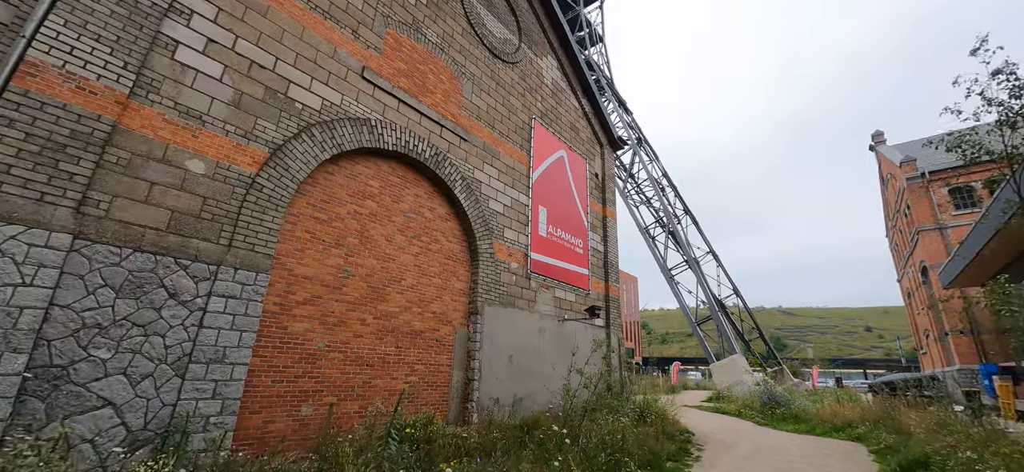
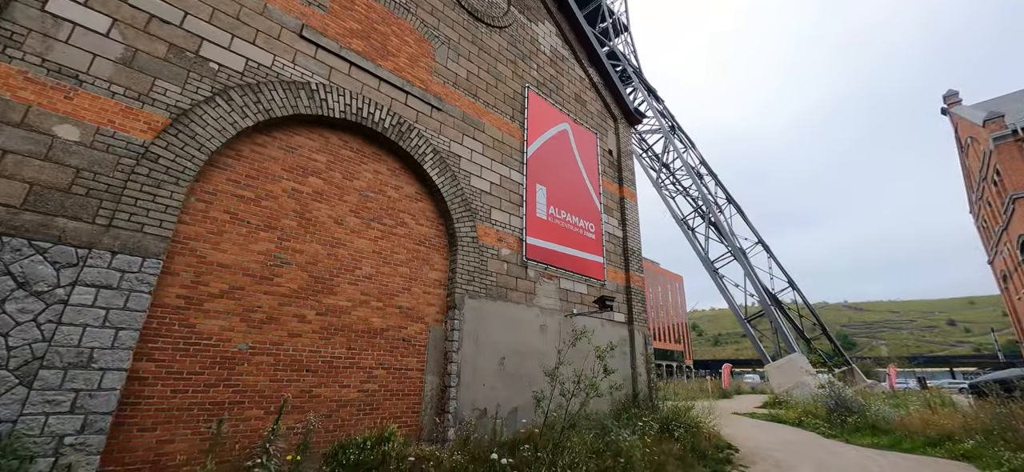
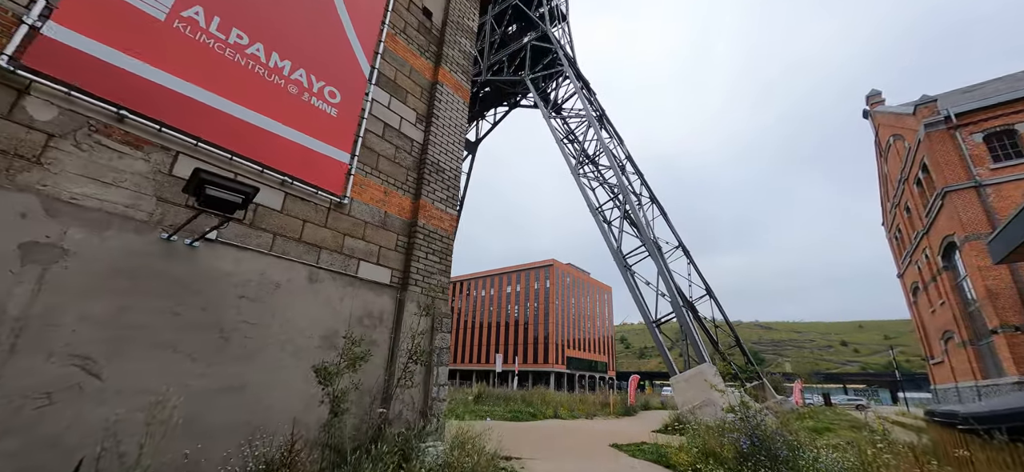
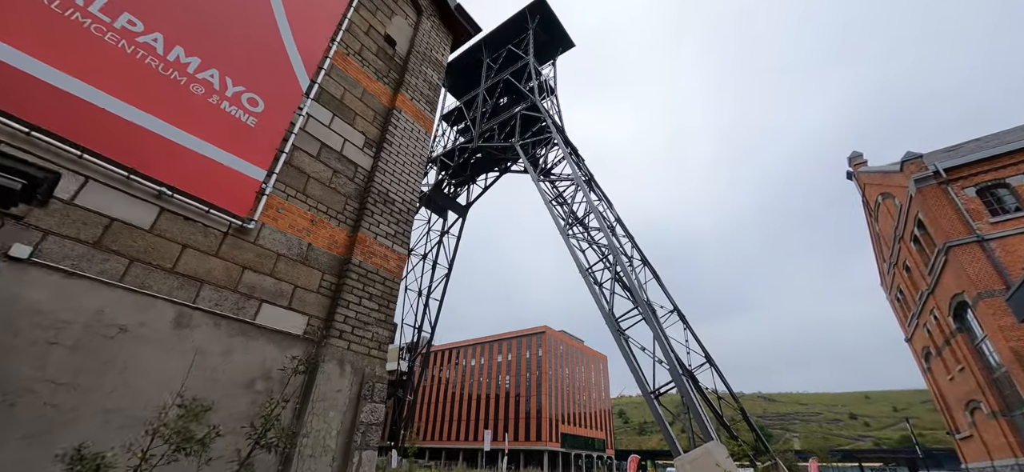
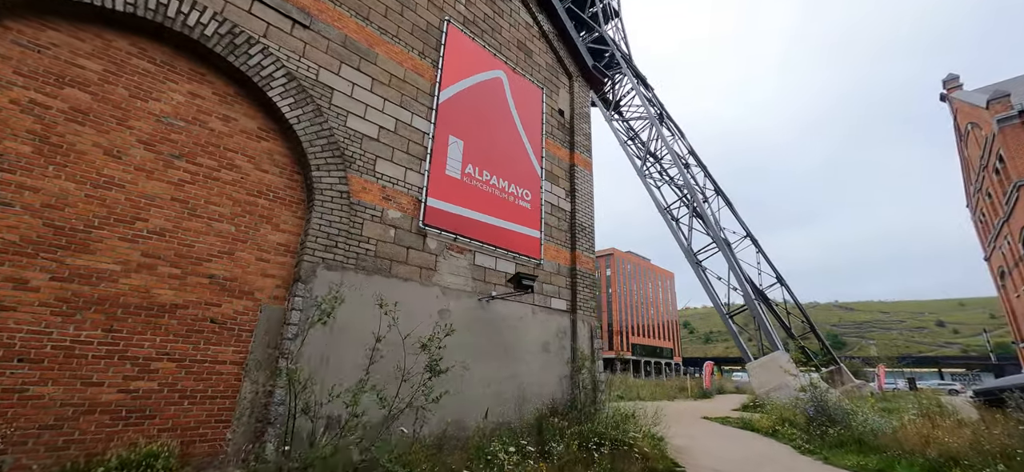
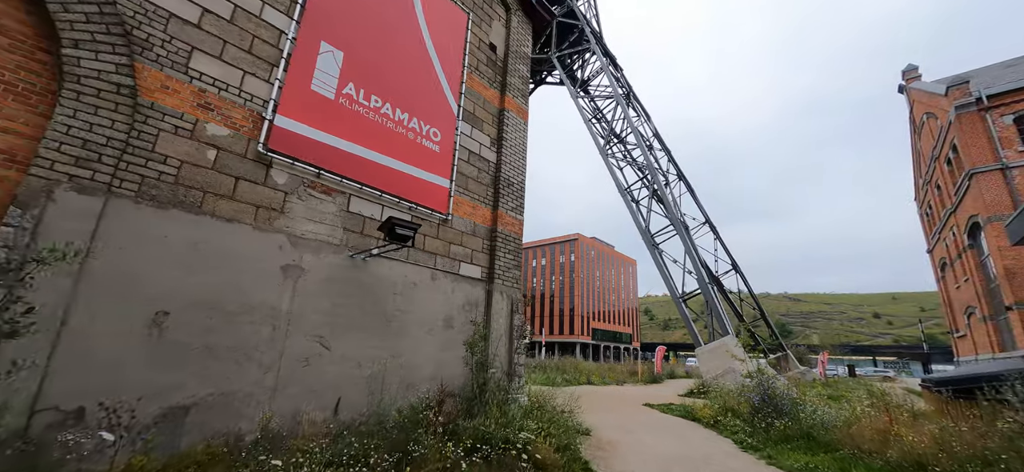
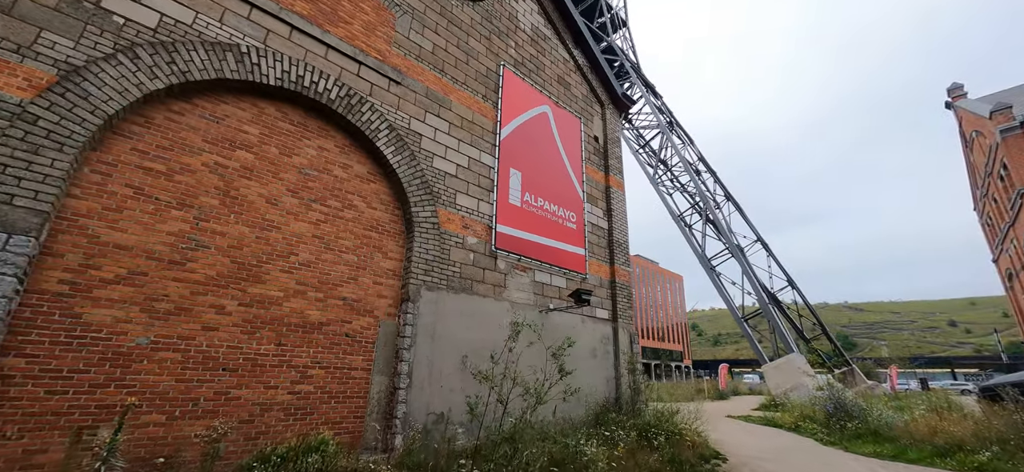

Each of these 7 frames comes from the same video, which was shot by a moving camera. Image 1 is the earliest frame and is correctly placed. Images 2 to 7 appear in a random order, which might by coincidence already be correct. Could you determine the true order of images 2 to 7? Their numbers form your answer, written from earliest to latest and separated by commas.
2, 7, 5, 6, 3, 4
